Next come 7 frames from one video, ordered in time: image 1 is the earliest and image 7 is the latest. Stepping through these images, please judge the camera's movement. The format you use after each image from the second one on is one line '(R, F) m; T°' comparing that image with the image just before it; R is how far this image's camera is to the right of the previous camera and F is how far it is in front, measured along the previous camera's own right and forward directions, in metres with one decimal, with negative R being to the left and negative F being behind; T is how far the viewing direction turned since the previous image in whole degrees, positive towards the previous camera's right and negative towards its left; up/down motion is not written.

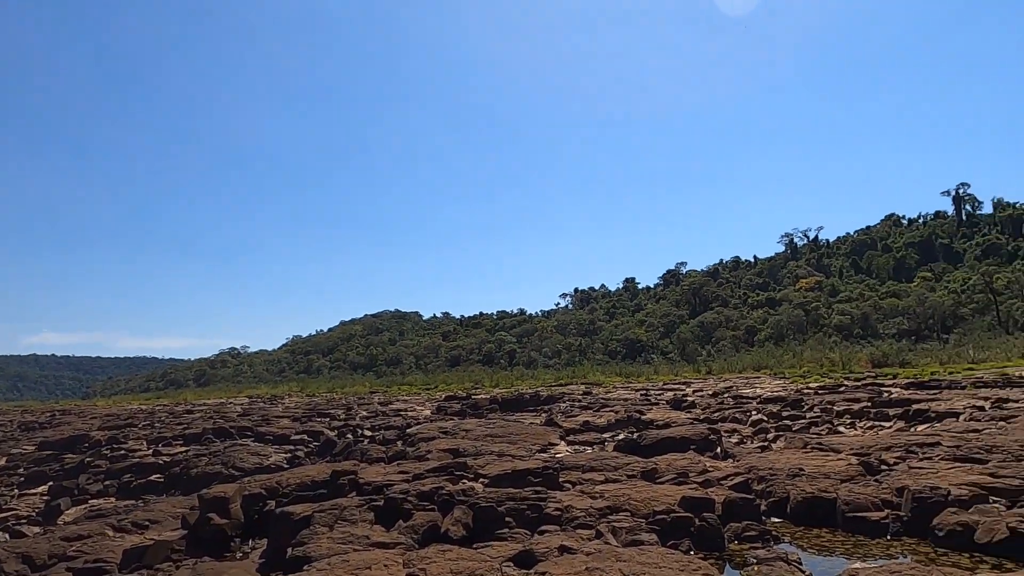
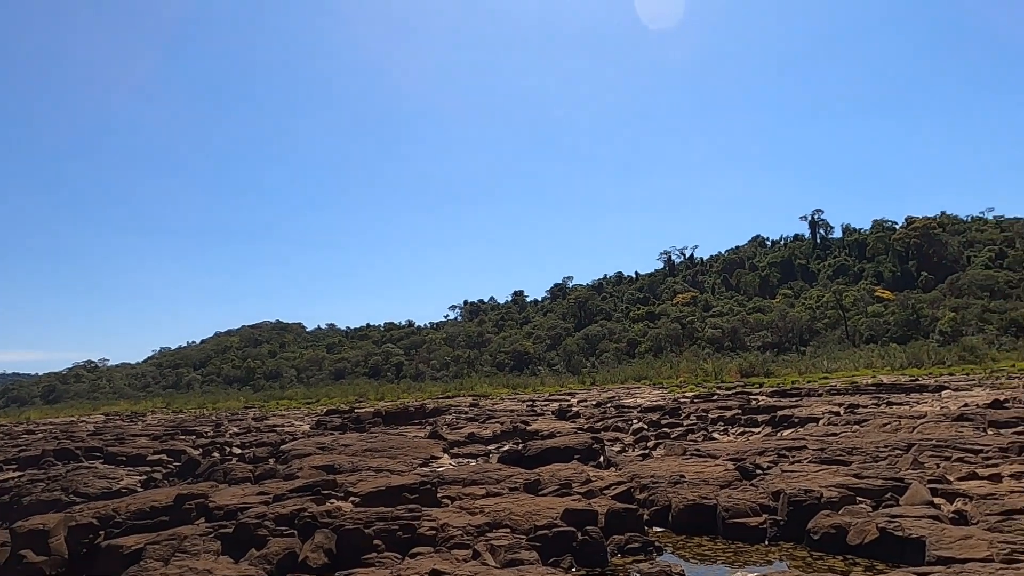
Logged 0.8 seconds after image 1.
(+0.1, +0.5) m; +10°
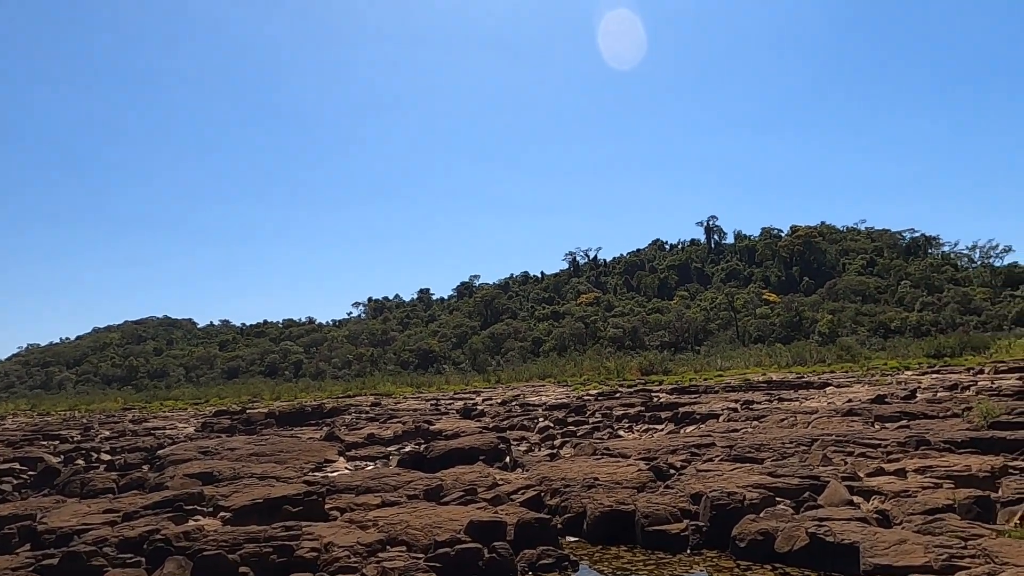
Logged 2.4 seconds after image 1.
(0.0, +0.8) m; +8°
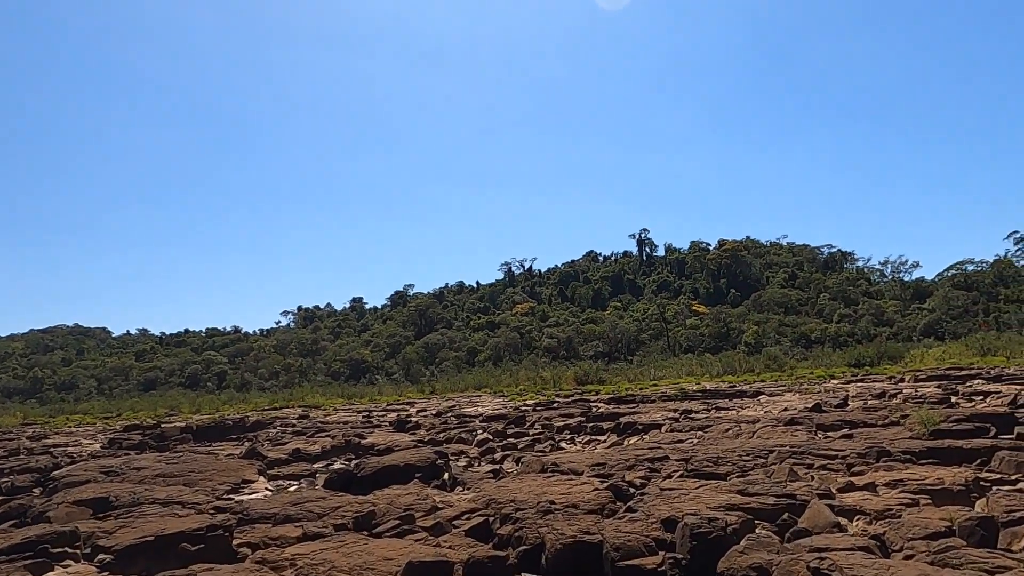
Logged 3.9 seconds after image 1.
(-0.1, +0.9) m; +6°
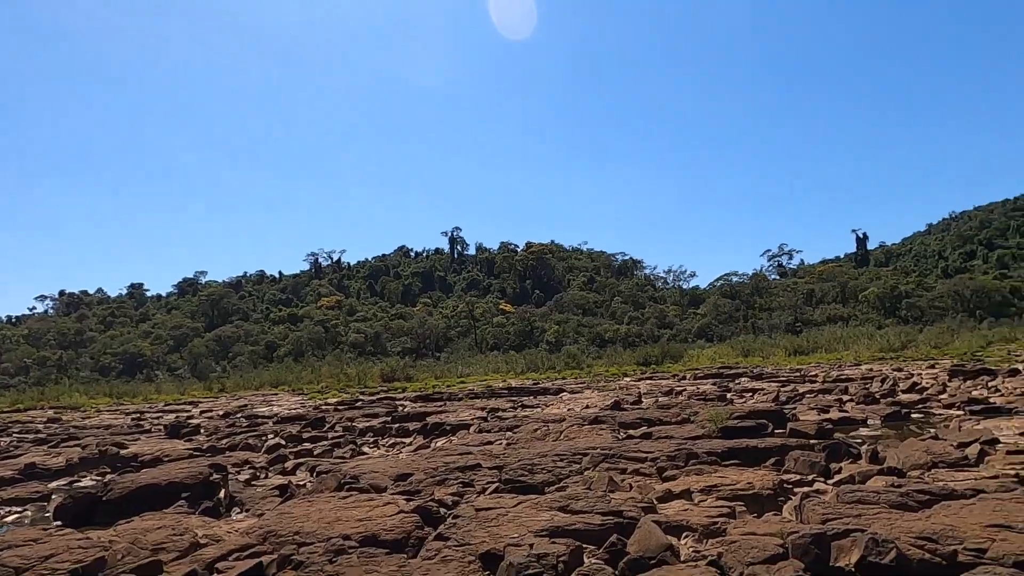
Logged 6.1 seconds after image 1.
(+0.1, +1.1) m; +16°
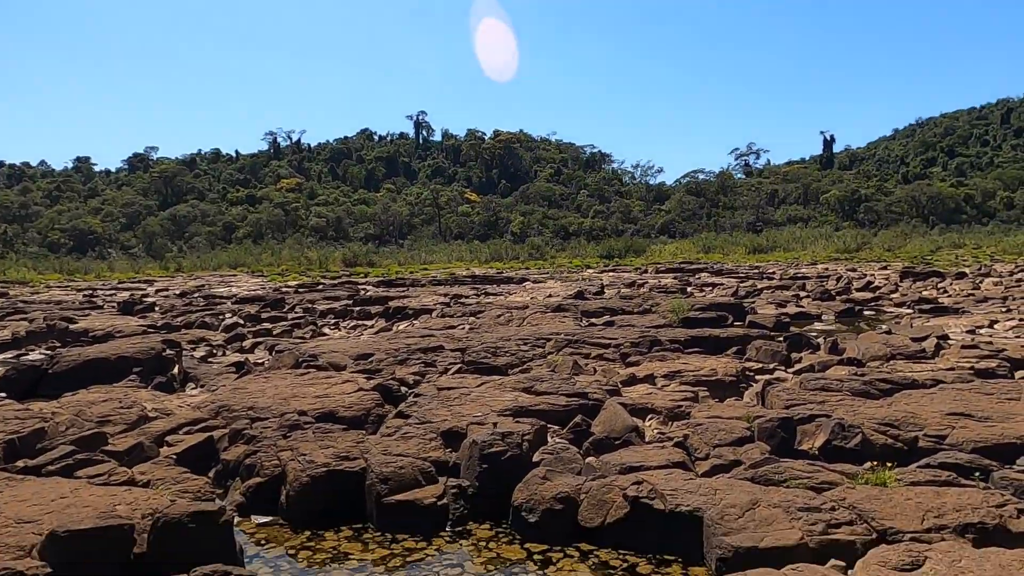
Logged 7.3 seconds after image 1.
(0.0, +0.4) m; +3°
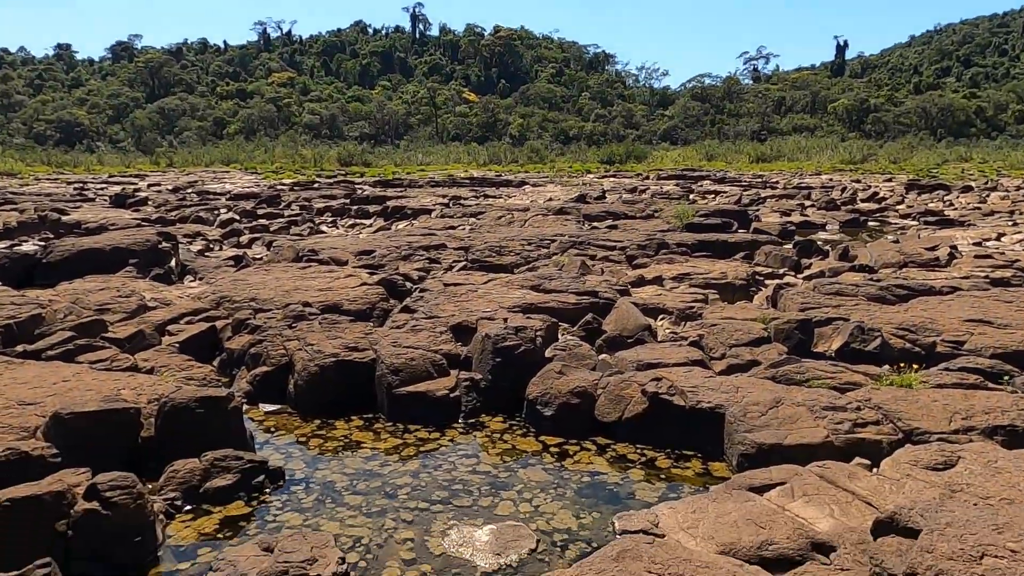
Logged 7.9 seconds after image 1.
(-0.1, +0.2) m; 0°
